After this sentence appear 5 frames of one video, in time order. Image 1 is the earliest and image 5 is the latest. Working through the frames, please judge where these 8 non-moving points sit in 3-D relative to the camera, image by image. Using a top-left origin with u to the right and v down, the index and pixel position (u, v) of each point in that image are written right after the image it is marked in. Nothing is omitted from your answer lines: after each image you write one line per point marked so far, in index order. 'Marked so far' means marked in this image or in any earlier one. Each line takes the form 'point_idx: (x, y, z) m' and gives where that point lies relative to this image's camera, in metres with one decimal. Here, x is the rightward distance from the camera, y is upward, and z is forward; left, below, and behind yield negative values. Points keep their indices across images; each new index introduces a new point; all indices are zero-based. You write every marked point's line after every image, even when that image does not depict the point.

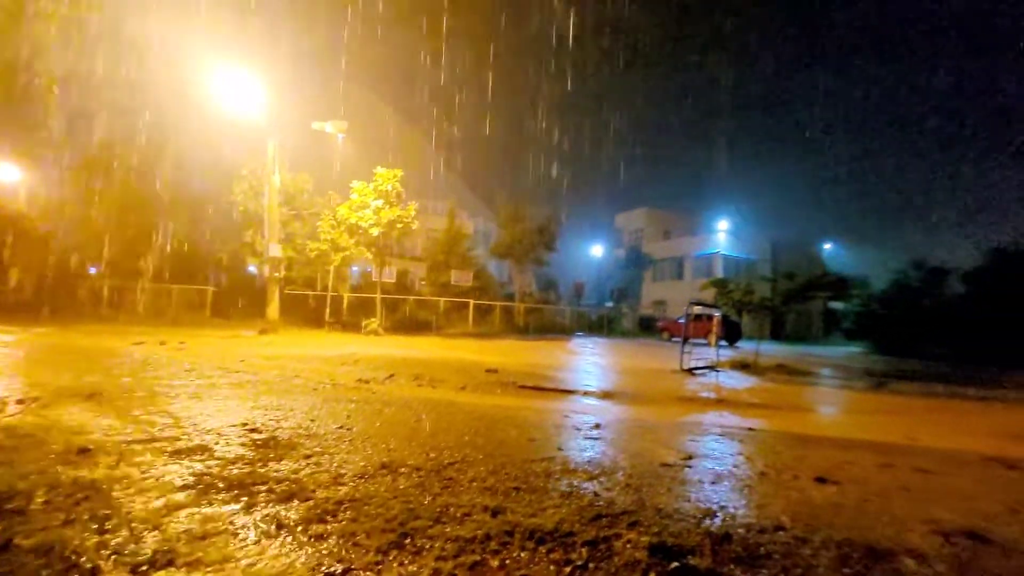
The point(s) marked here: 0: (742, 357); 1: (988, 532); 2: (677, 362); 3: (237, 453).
0: (+7.6, -2.2, +15.6) m
1: (+5.6, -2.9, +5.6) m
2: (+5.2, -2.3, +14.7) m
3: (-4.6, -2.8, +7.8) m
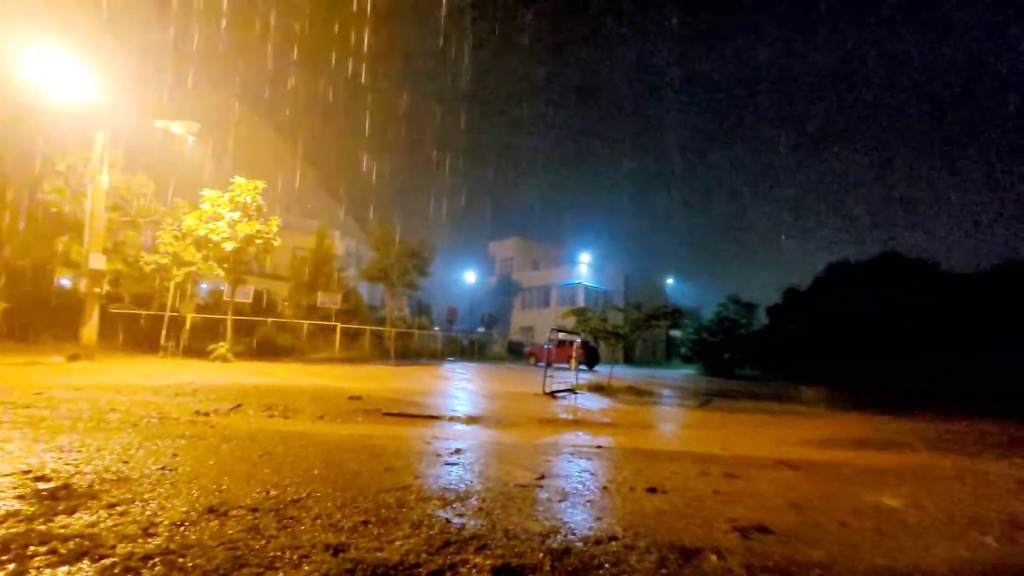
0: (+3.2, -3.2, +16.9) m
1: (+3.6, -3.3, +6.6) m
2: (+1.0, -3.2, +15.4) m
3: (-6.8, -3.0, +6.4) m
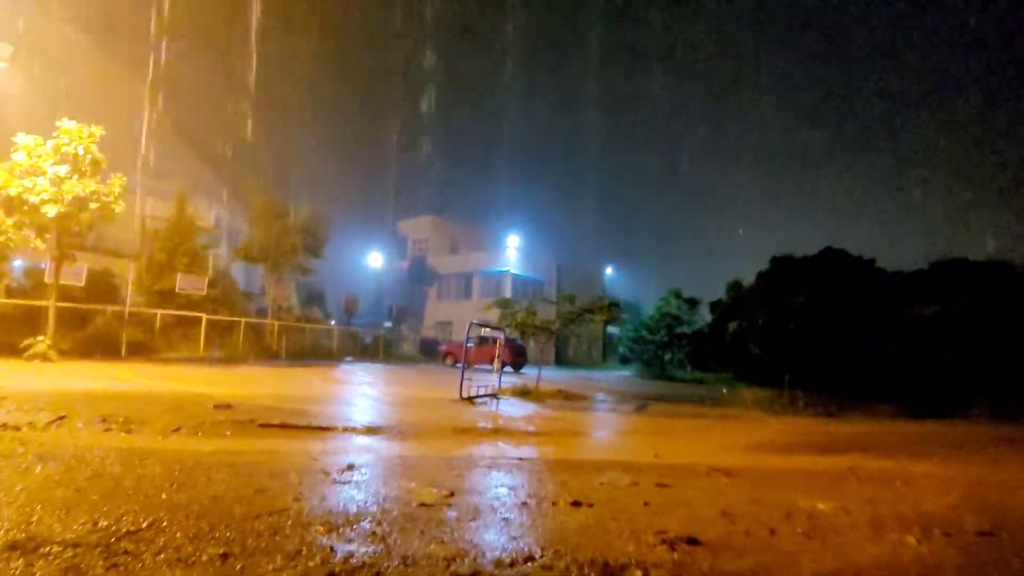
0: (+1.0, -3.4, +16.3) m
1: (+2.5, -3.2, +6.1) m
2: (-1.0, -3.3, +14.6) m
3: (-7.9, -2.7, +4.8) m
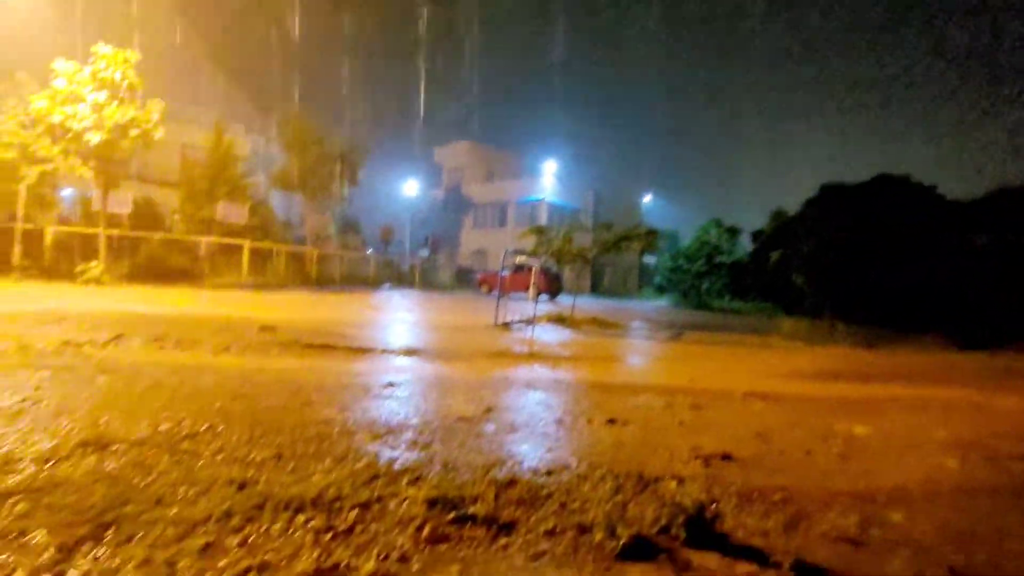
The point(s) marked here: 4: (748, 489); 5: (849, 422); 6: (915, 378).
0: (+2.0, -1.1, +16.3) m
1: (+2.9, -2.2, +6.2) m
2: (-0.1, -1.2, +14.8) m
3: (-7.5, -1.8, +5.4) m
4: (+2.7, -2.3, +5.3) m
5: (+5.4, -2.2, +7.5) m
6: (+9.3, -2.2, +10.9) m
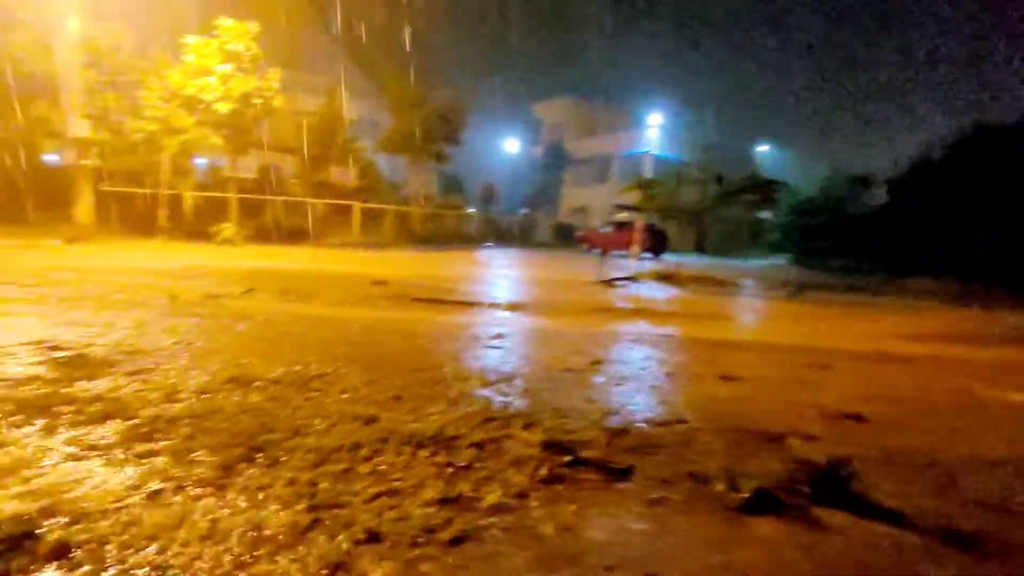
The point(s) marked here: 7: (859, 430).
0: (+5.0, +0.3, +15.8) m
1: (+4.3, -1.5, +5.7) m
2: (+2.7, +0.1, +14.6) m
3: (-6.1, -1.1, +6.6) m
4: (+3.9, -1.7, +4.9) m
5: (+6.9, -1.5, +6.7) m
6: (+11.3, -1.2, +9.3) m
7: (+3.9, -1.6, +5.3) m
